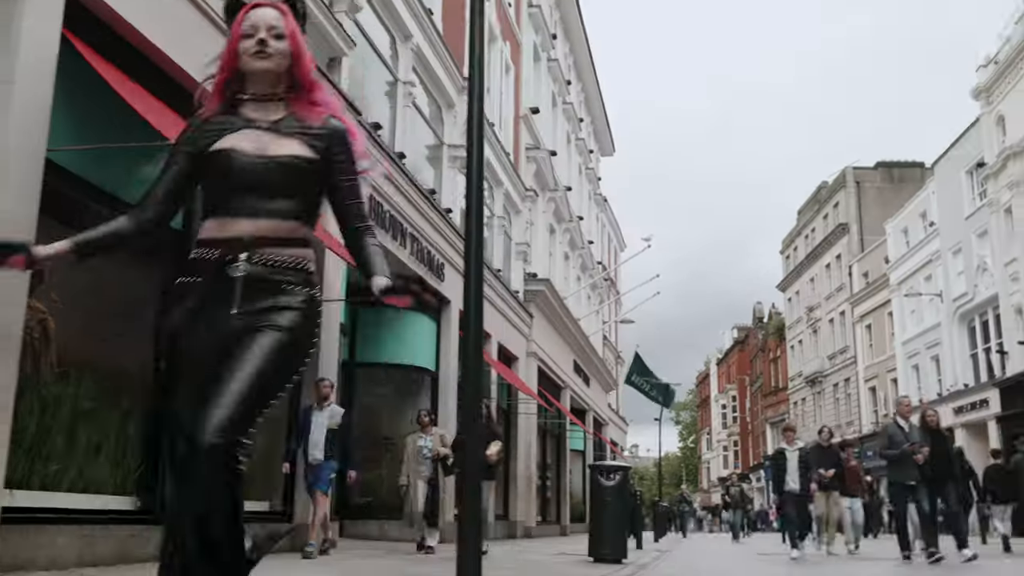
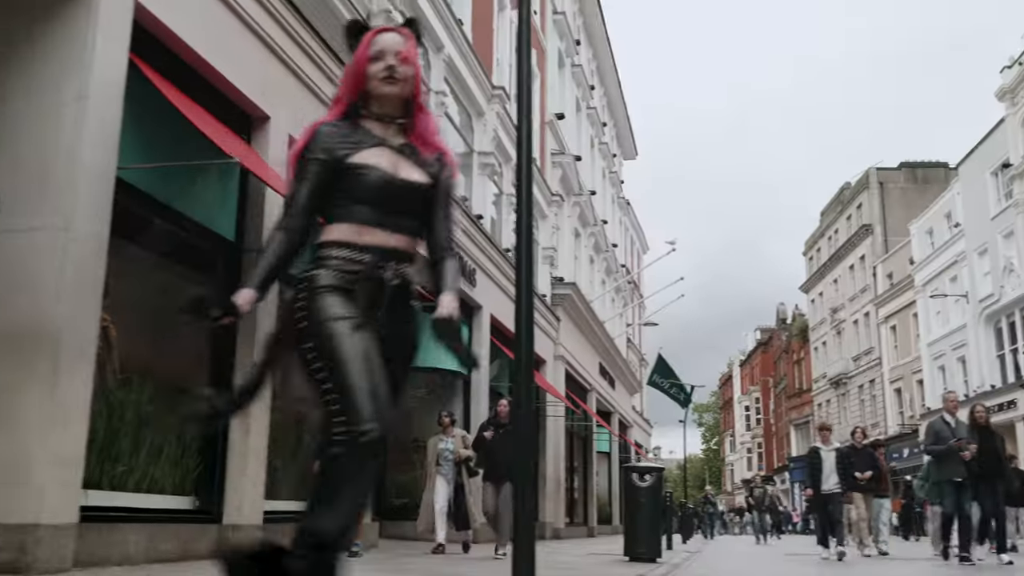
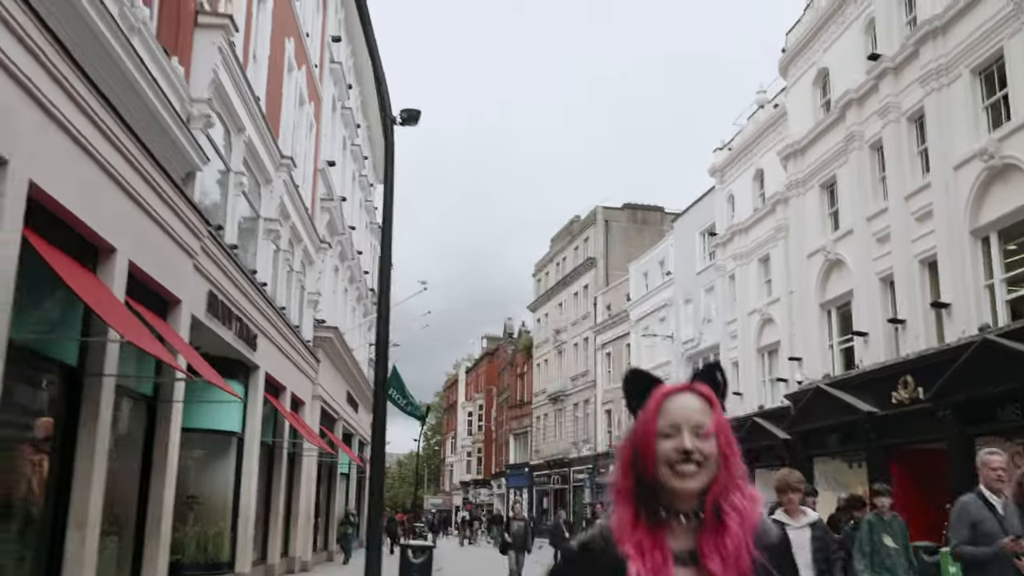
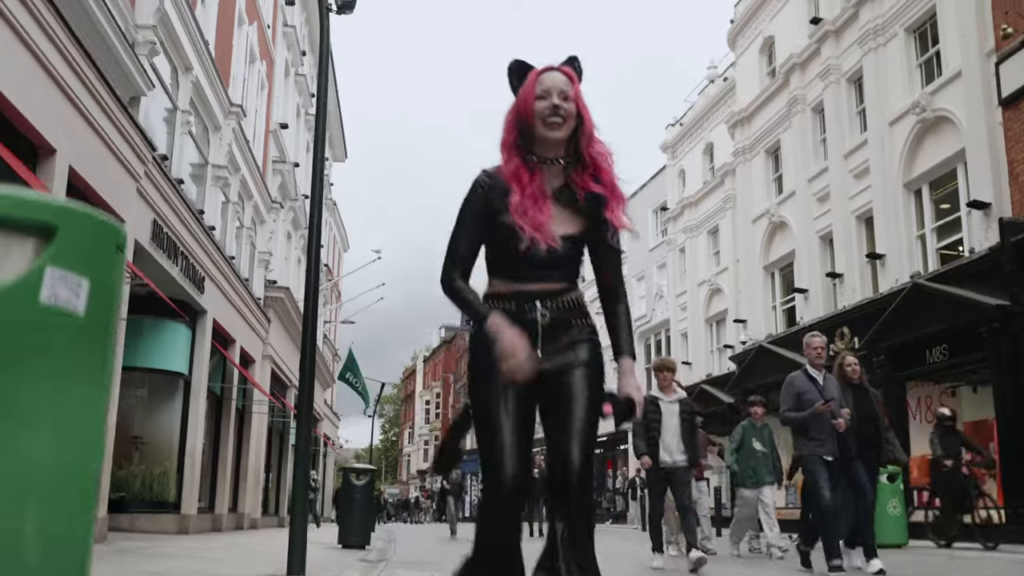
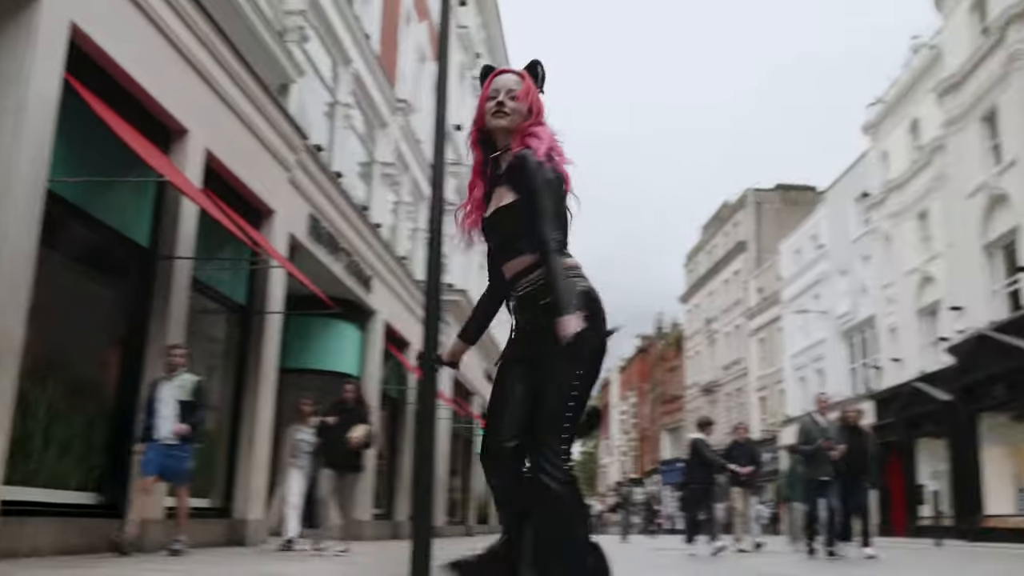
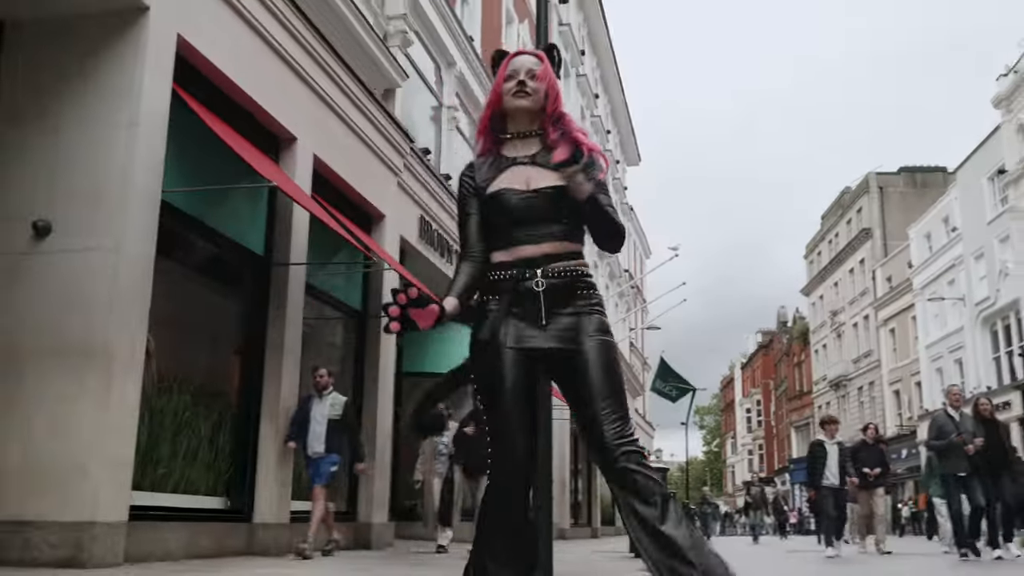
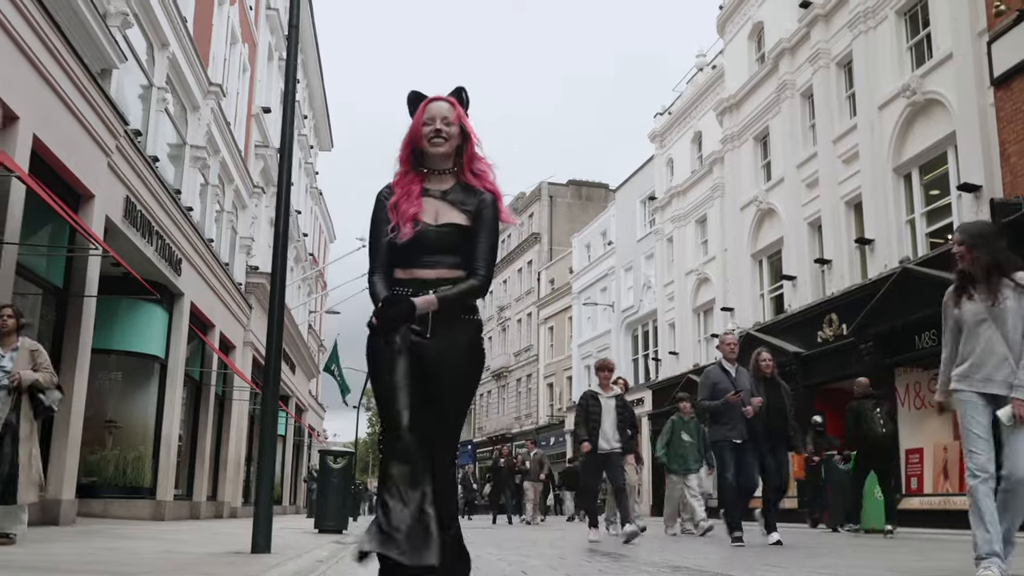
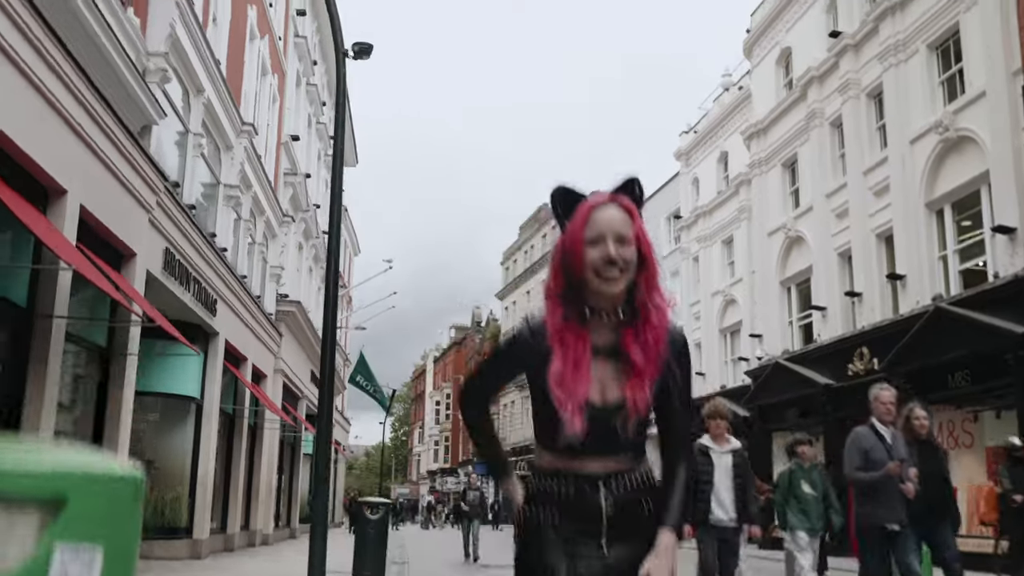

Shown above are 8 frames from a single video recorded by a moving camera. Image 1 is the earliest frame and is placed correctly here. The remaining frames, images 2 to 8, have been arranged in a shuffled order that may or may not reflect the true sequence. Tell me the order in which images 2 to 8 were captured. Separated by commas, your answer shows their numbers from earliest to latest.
2, 6, 5, 7, 4, 8, 3
